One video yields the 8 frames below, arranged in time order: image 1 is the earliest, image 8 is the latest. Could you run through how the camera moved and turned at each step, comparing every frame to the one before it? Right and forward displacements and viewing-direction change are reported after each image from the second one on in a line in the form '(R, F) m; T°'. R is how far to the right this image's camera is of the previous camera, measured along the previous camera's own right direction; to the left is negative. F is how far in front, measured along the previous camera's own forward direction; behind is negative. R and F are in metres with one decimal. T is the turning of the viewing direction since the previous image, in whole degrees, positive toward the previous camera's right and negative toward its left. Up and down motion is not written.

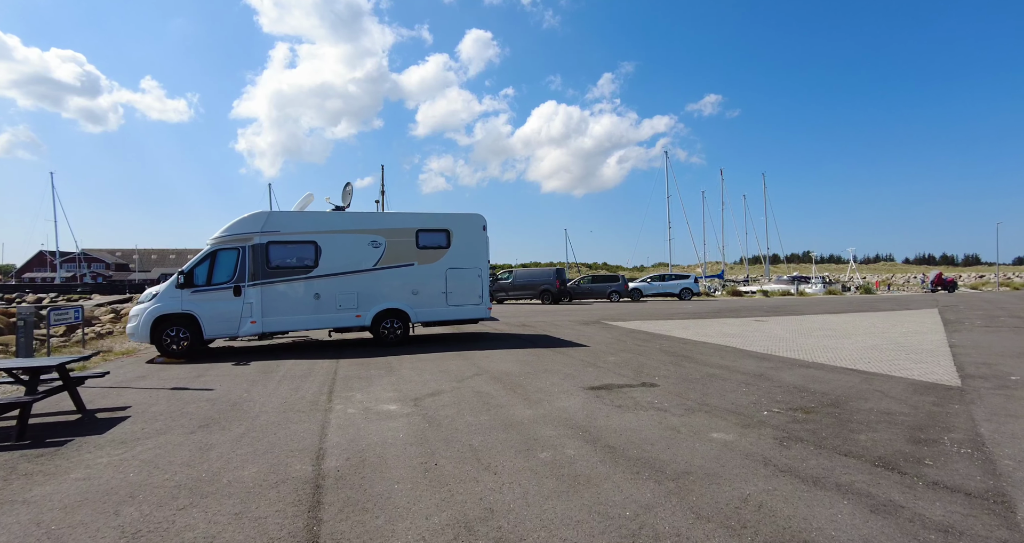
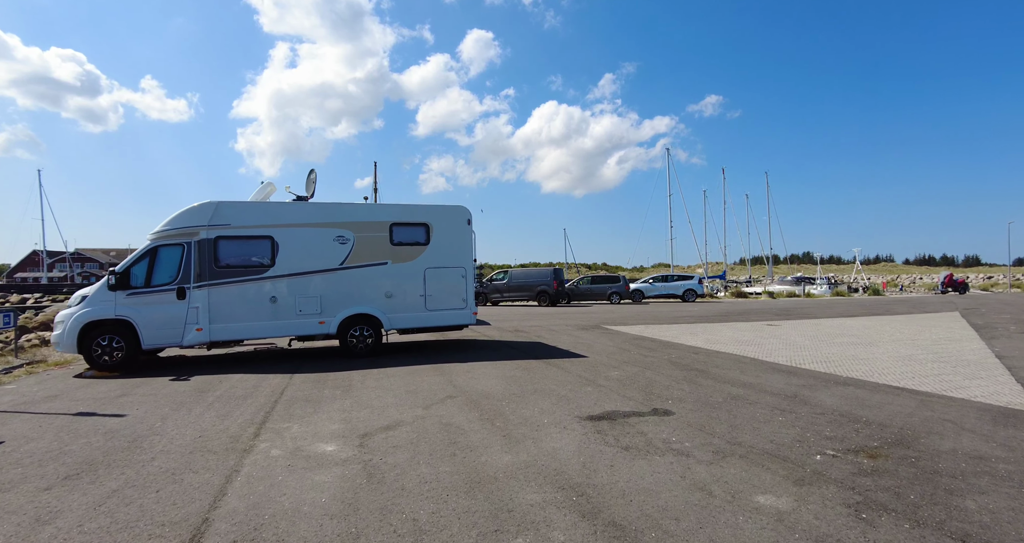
(+0.2, +1.5) m; 0°
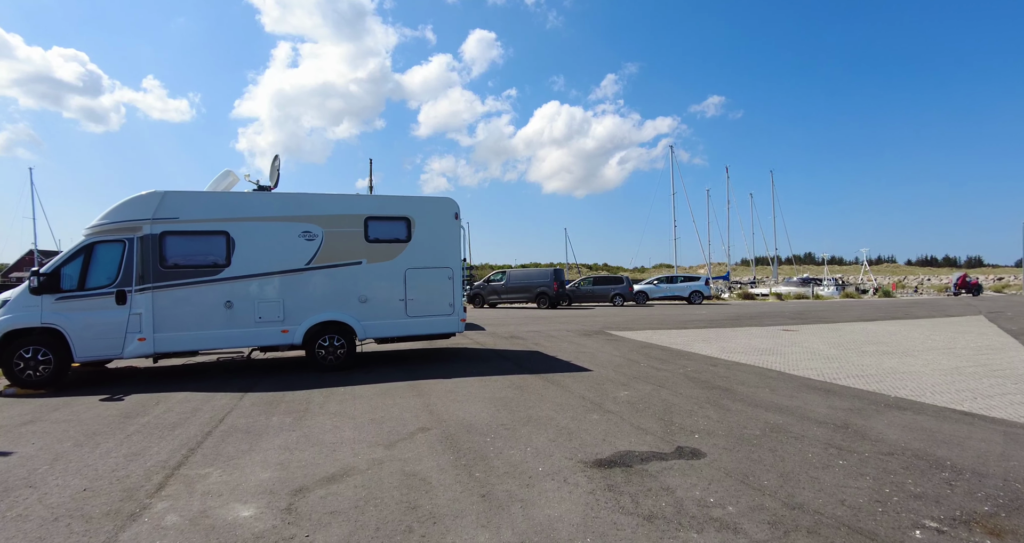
(+0.1, +1.3) m; 0°
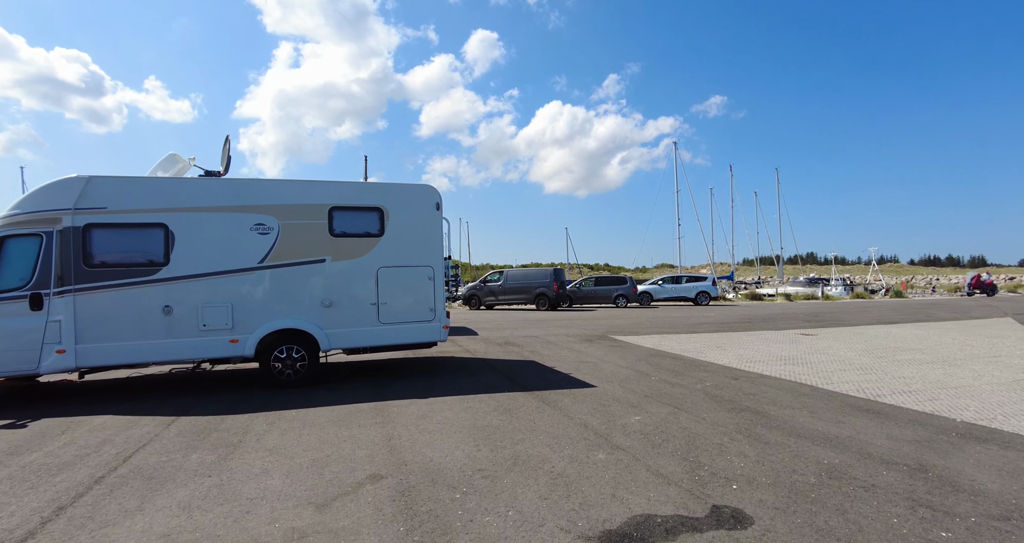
(+0.2, +1.3) m; 0°
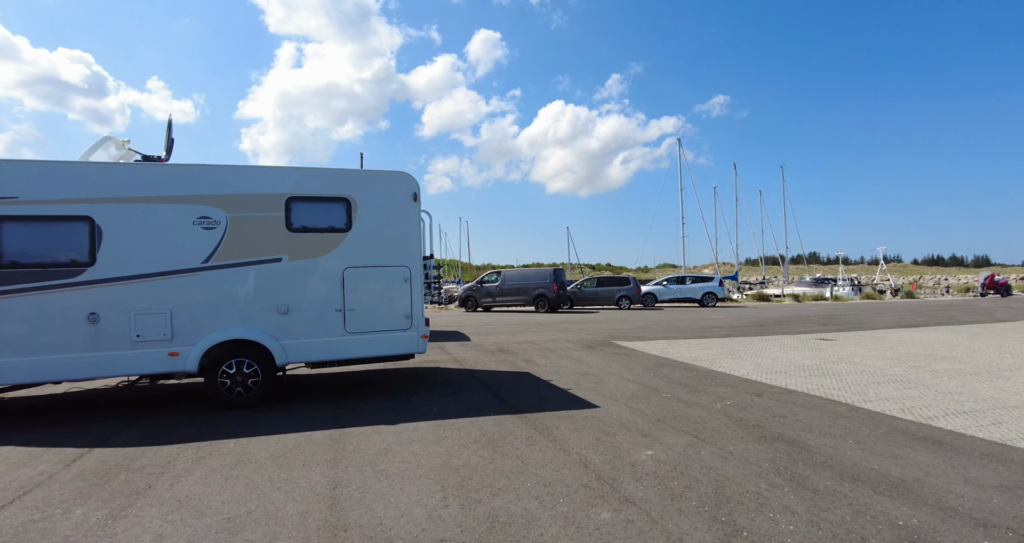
(+0.2, +1.1) m; 0°
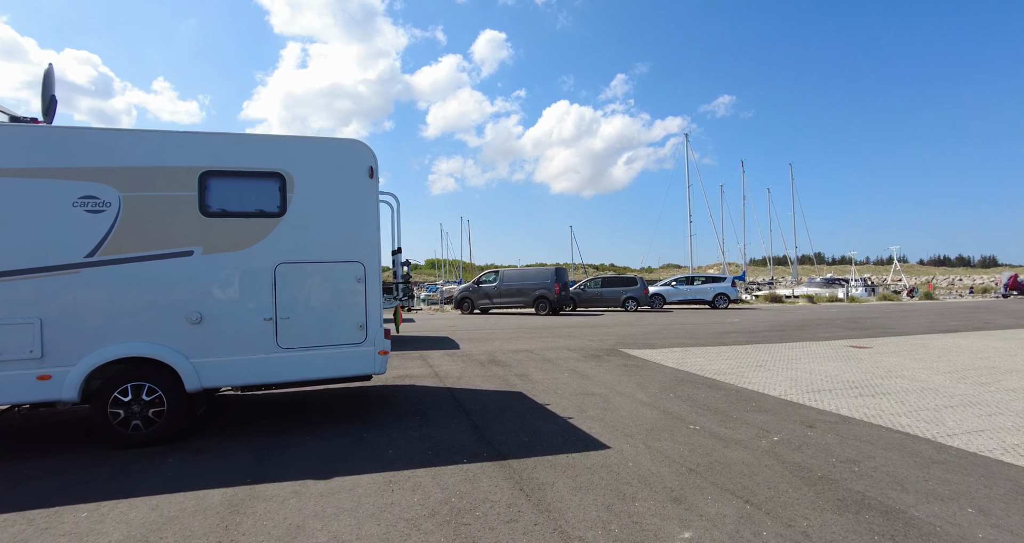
(+0.2, +1.6) m; 0°
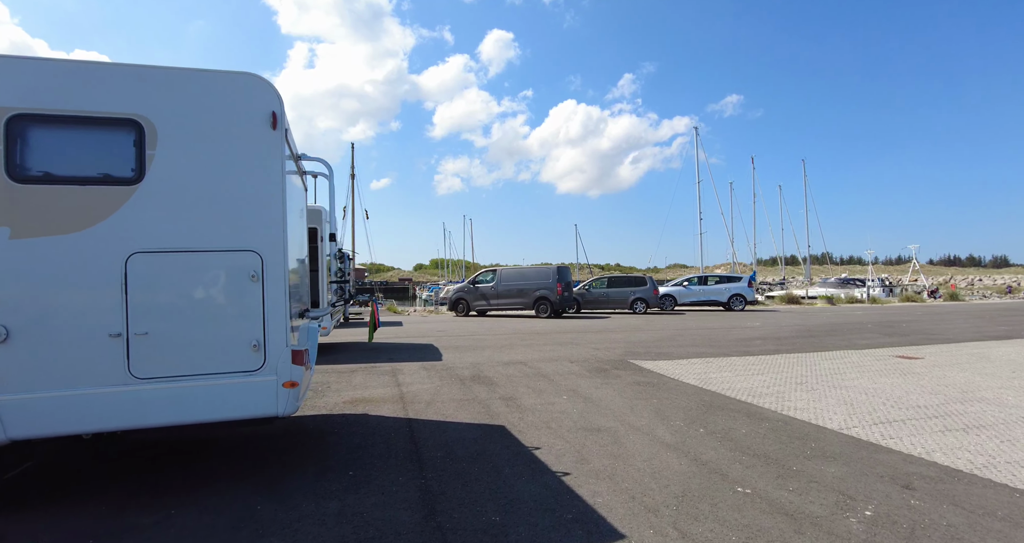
(+0.3, +1.8) m; -1°
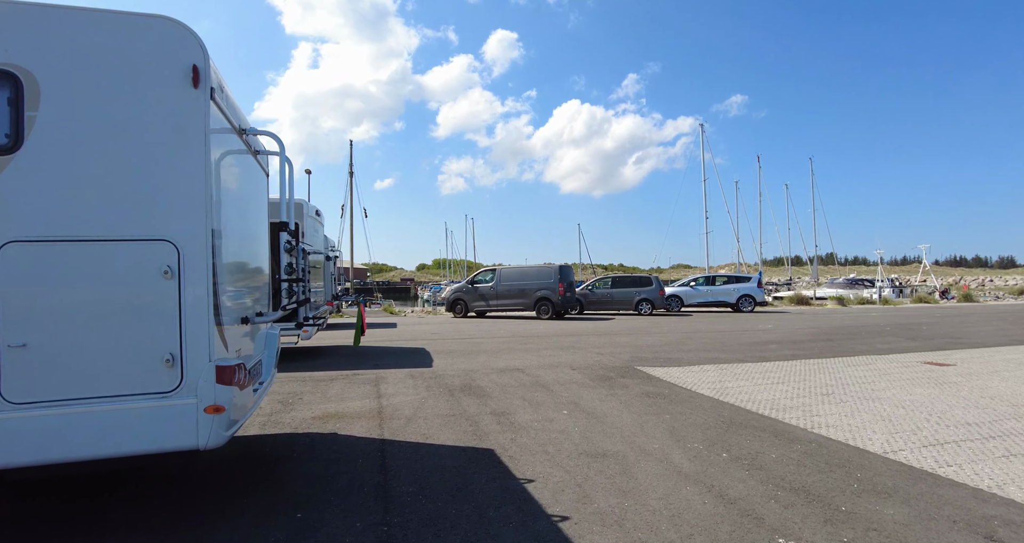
(+0.1, +0.8) m; 0°
